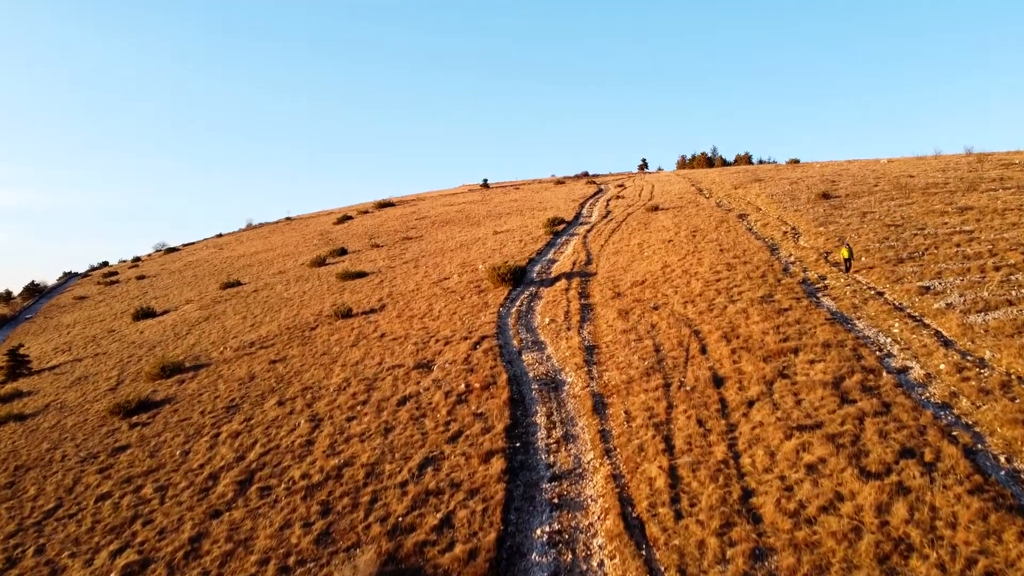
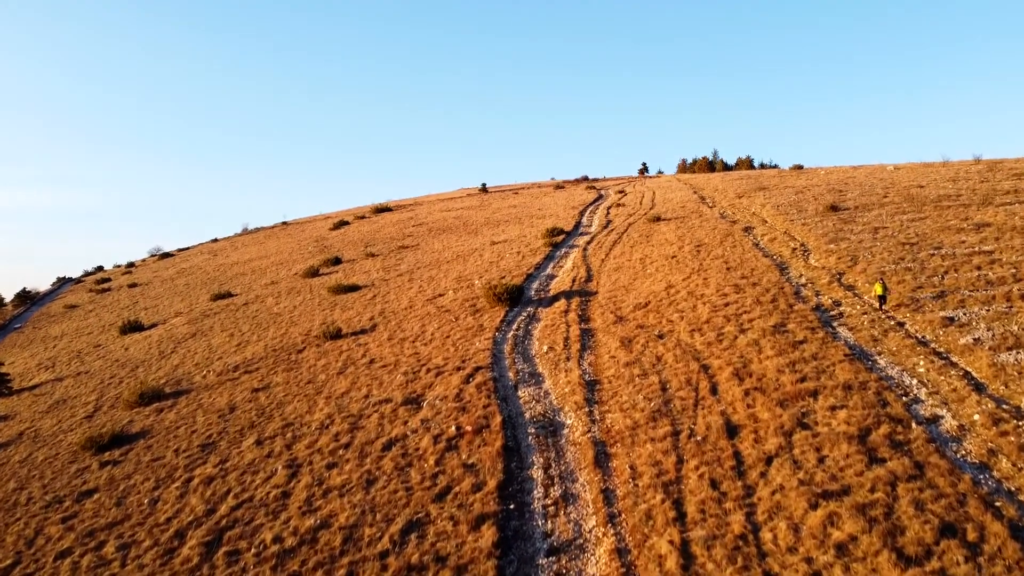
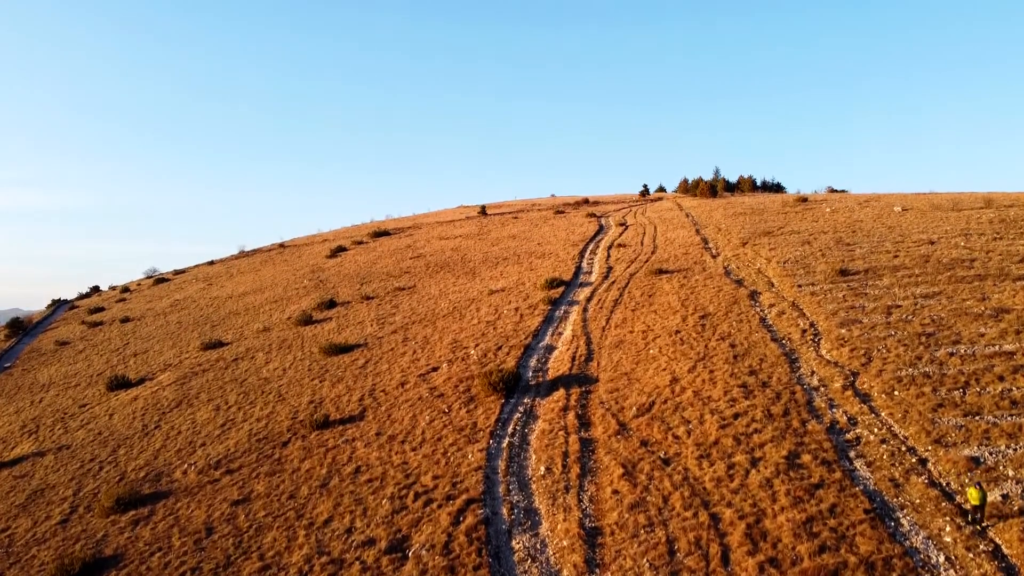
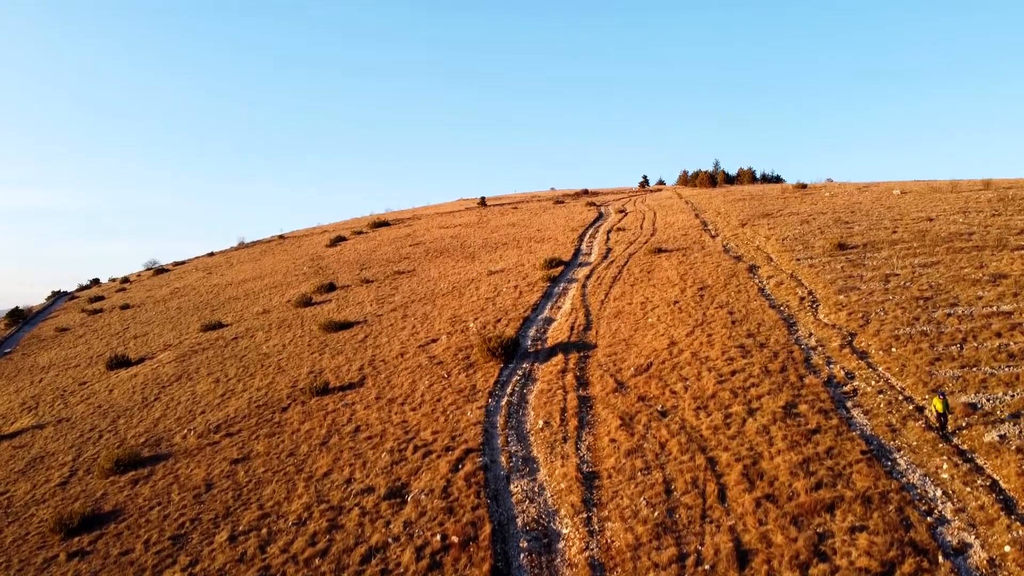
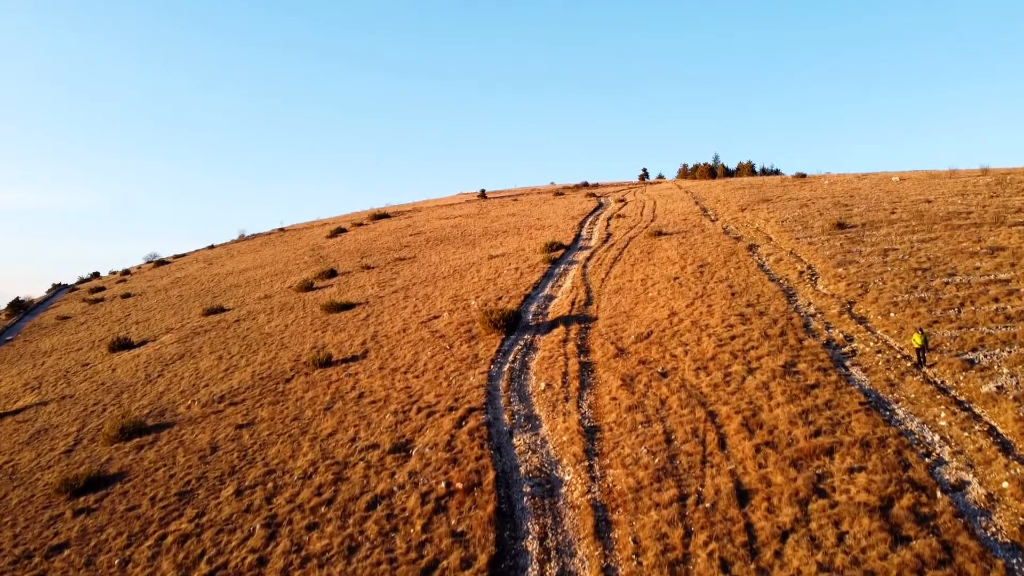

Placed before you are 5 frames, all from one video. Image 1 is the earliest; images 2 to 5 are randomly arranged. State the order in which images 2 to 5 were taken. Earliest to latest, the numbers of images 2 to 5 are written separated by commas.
2, 5, 4, 3
